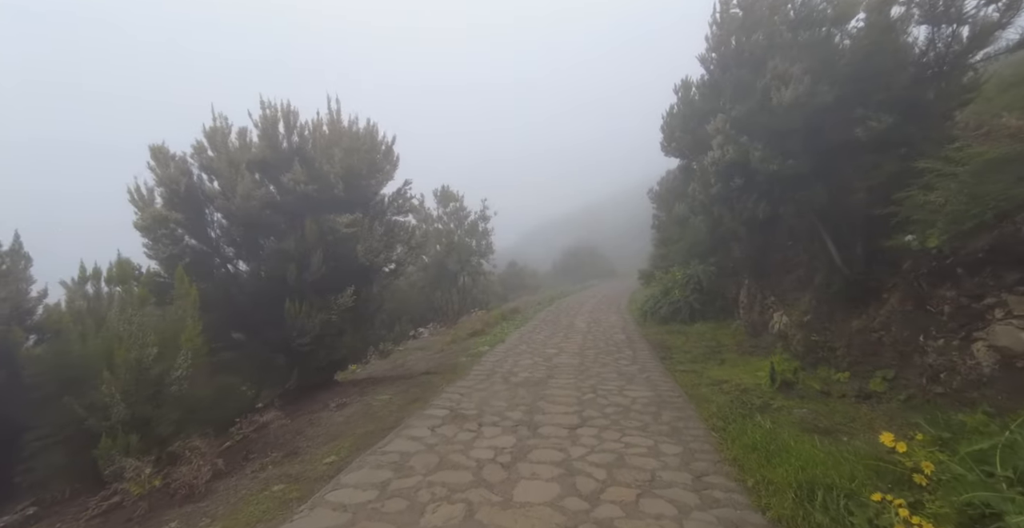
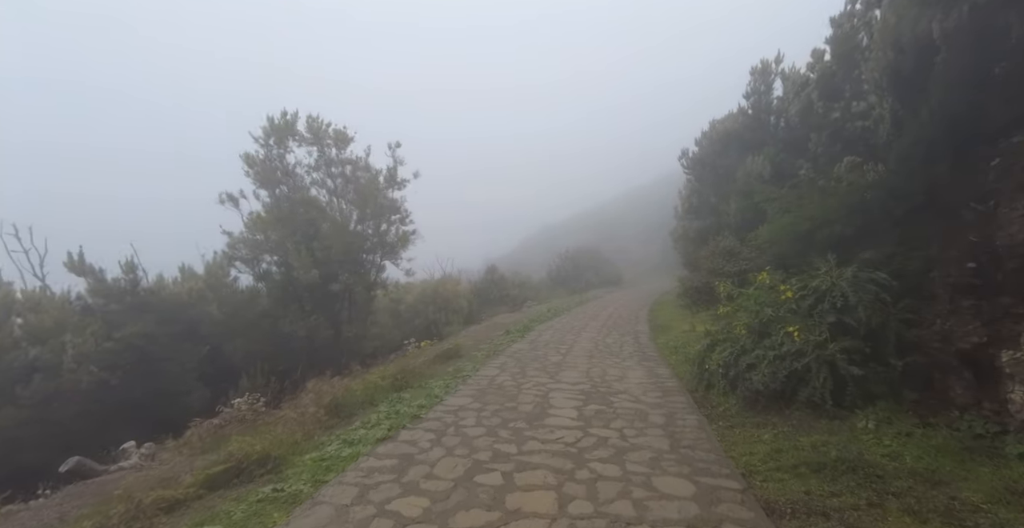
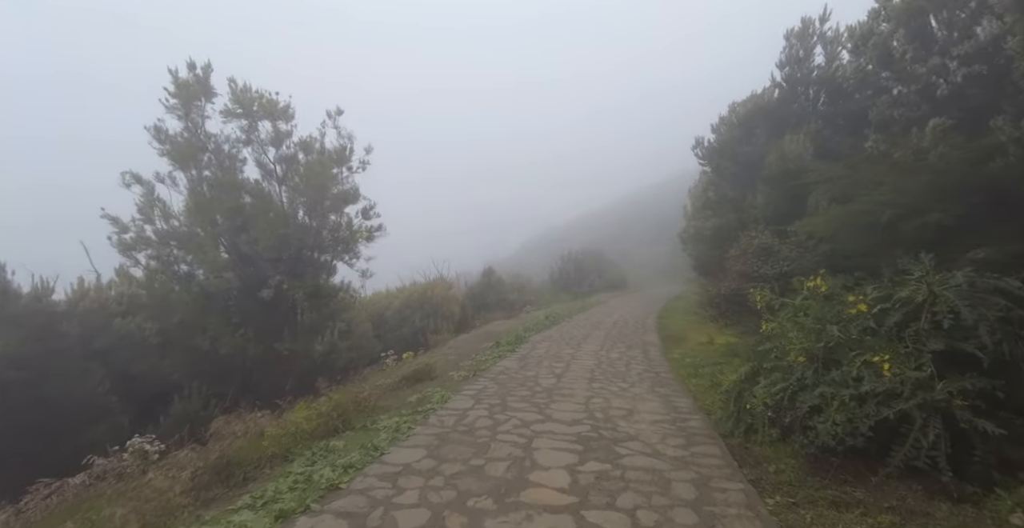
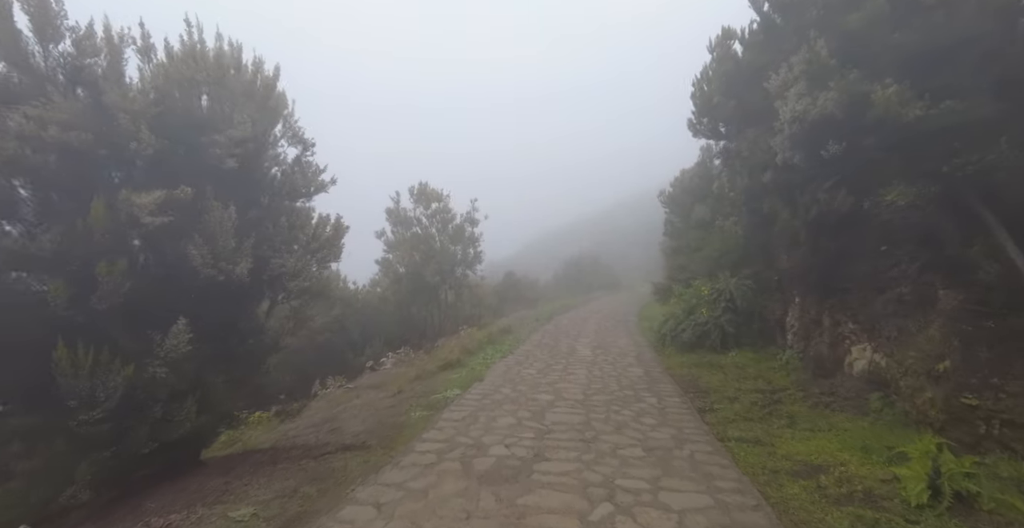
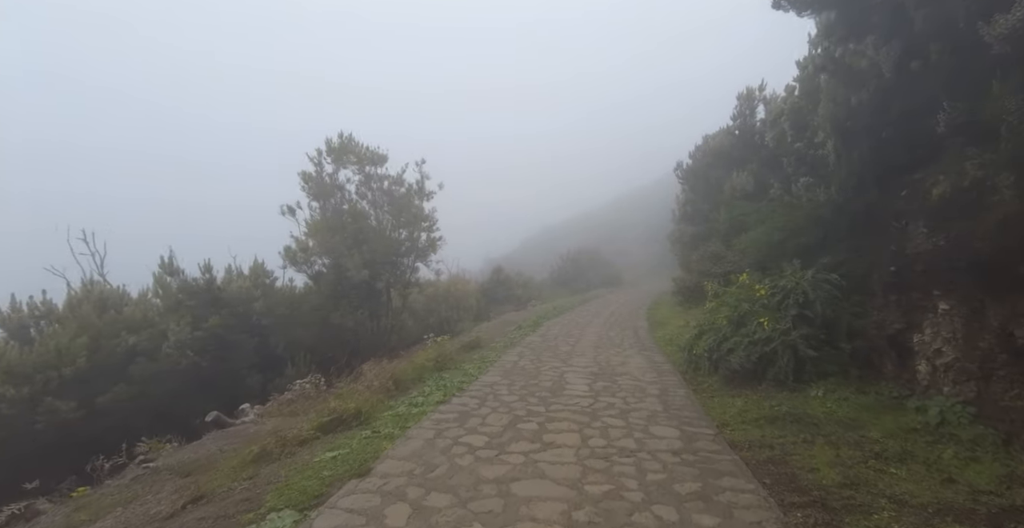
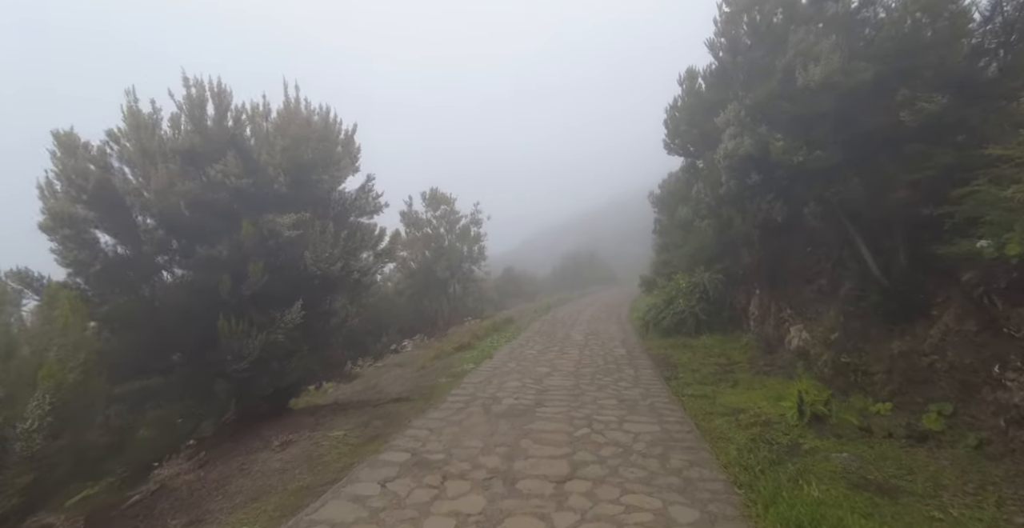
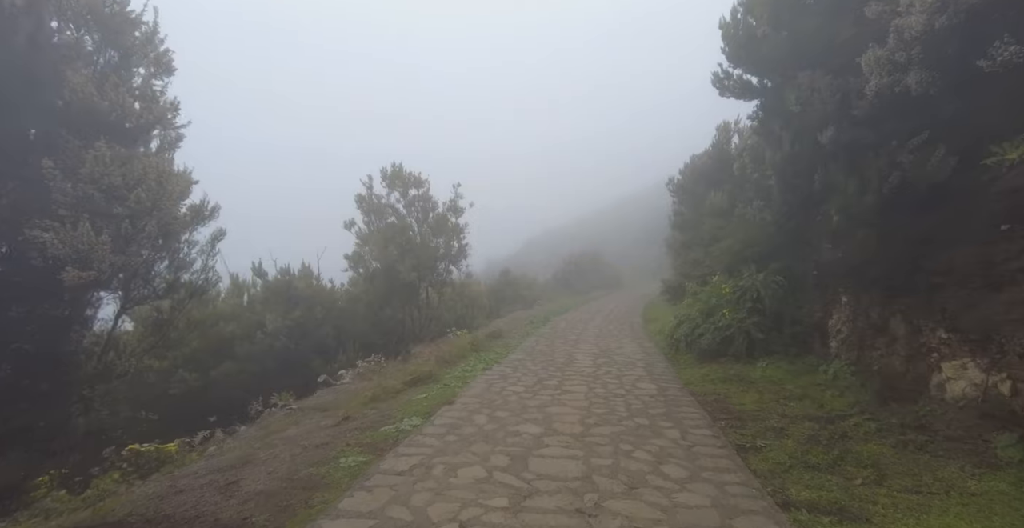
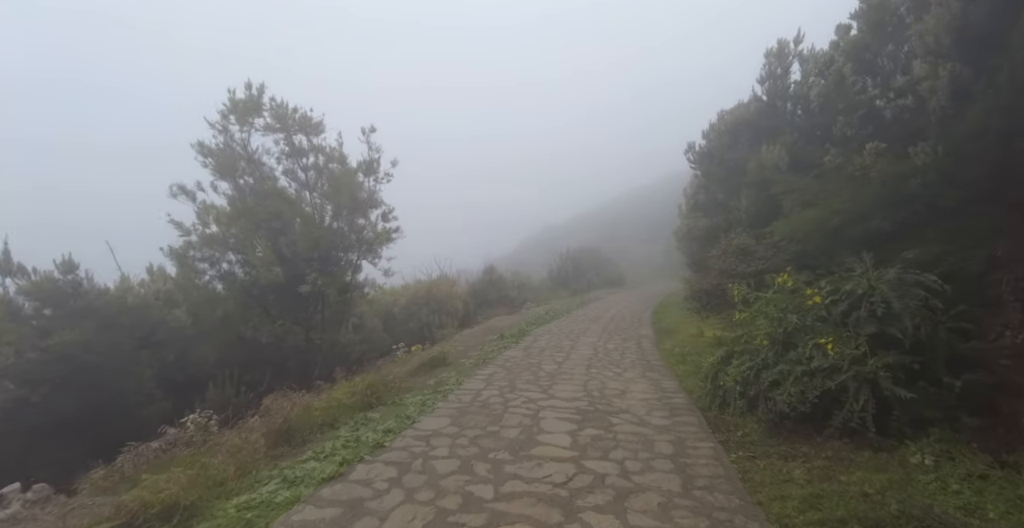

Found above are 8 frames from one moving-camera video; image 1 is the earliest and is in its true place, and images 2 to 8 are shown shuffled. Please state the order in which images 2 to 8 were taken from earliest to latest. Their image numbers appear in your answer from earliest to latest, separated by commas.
6, 4, 7, 5, 2, 8, 3
